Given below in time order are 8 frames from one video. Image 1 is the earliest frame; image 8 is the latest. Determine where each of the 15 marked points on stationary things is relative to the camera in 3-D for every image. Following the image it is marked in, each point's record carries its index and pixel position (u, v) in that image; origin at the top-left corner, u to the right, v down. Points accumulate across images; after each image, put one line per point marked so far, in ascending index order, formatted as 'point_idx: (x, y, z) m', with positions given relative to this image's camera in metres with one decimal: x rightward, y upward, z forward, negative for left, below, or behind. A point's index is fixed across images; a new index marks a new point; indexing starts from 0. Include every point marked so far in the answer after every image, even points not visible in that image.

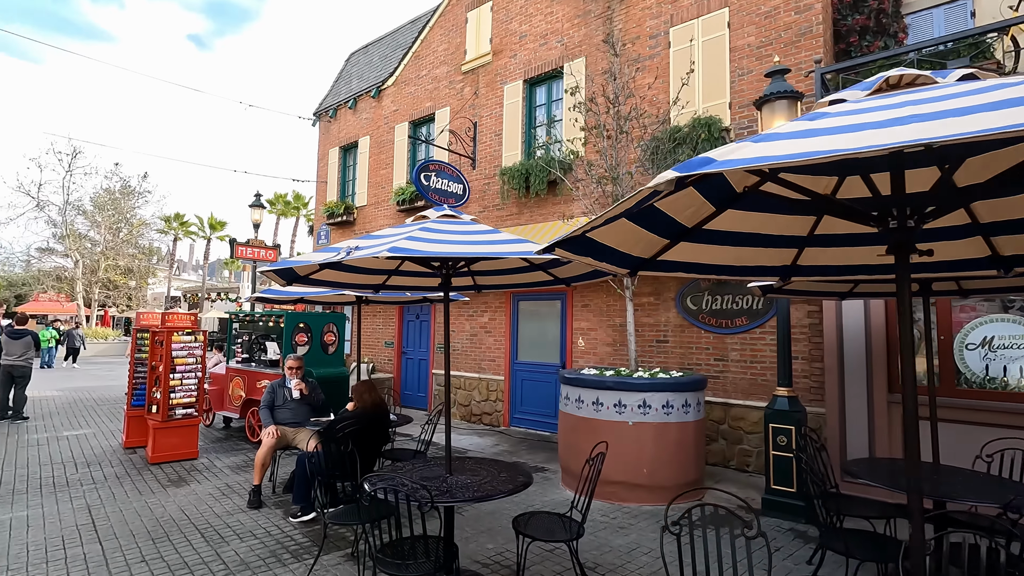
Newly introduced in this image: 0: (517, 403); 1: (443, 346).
0: (+0.1, -1.9, +9.0) m
1: (-1.3, -1.1, +10.2) m
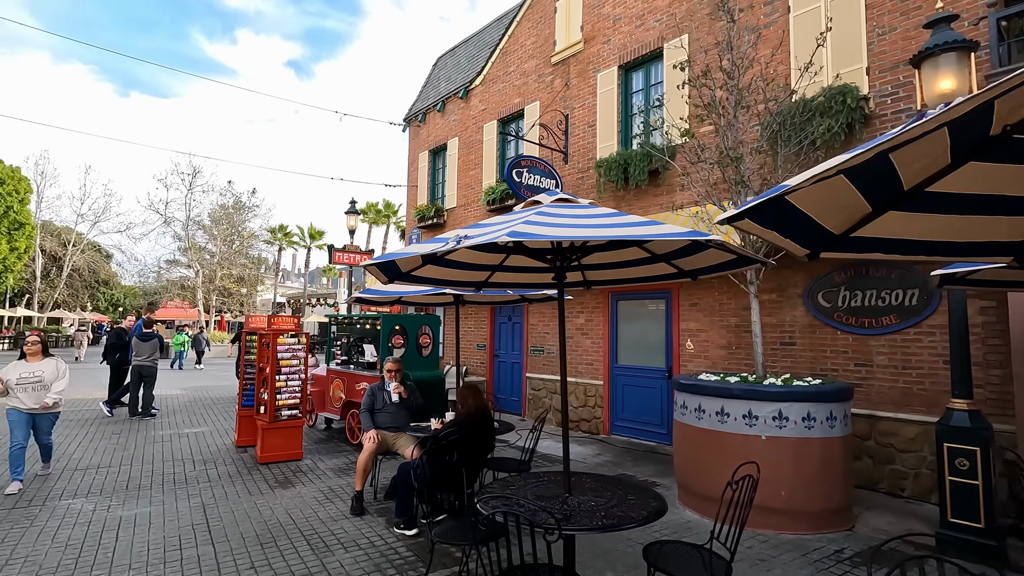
0: (+1.7, -1.9, +8.4) m
1: (+0.5, -1.1, +9.9) m
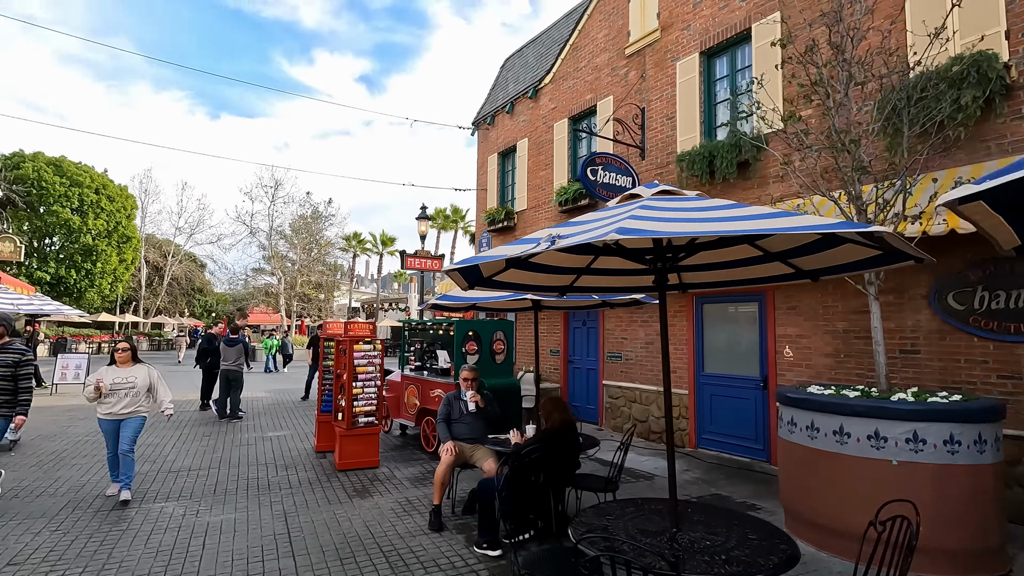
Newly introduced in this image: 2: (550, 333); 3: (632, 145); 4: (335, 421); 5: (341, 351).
0: (+2.8, -2.0, +7.8) m
1: (+1.8, -1.2, +9.4) m
2: (+0.8, -0.9, +10.9) m
3: (+2.0, +2.4, +9.1) m
4: (-2.3, -1.8, +7.0) m
5: (-2.3, -0.9, +7.2) m
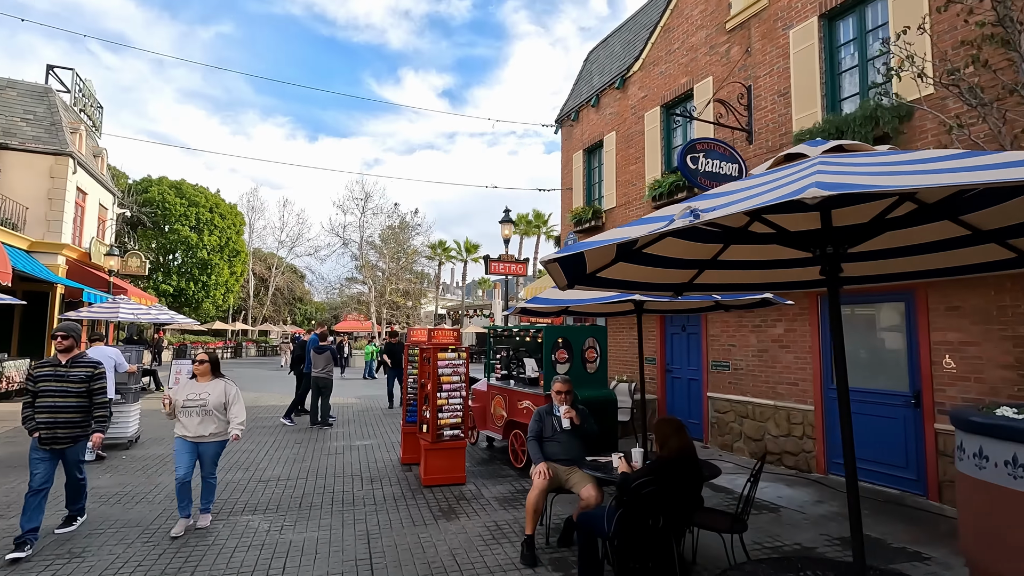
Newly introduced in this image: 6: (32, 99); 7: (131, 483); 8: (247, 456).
0: (+4.0, -1.9, +6.6) m
1: (+3.3, -1.2, +8.4) m
2: (+2.5, -1.0, +10.0) m
3: (+3.4, +2.4, +8.1) m
4: (-1.2, -1.8, +6.7) m
5: (-1.1, -0.9, +6.8) m
6: (-14.8, +5.9, +16.5) m
7: (-4.5, -2.3, +6.3) m
8: (-3.8, -2.4, +7.6) m
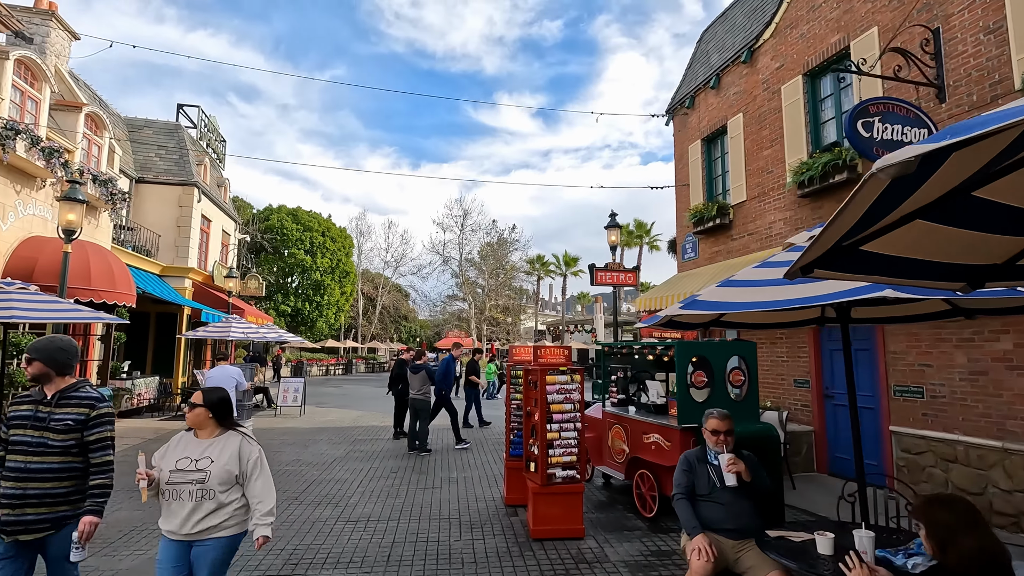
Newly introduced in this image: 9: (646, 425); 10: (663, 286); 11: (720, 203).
0: (+5.3, -1.9, +4.6) m
1: (+4.8, -1.2, +6.5) m
2: (+4.3, -1.1, +8.2) m
3: (+4.8, +2.4, +6.3) m
4: (+0.2, -1.9, +5.6) m
5: (+0.2, -1.0, +5.7) m
6: (-11.7, +5.2, +17.9) m
7: (-3.2, -2.5, +5.7) m
8: (-2.2, -2.6, +6.9) m
9: (+1.5, -1.6, +6.1) m
10: (+3.4, +0.1, +11.8) m
11: (+3.9, +1.6, +9.9) m
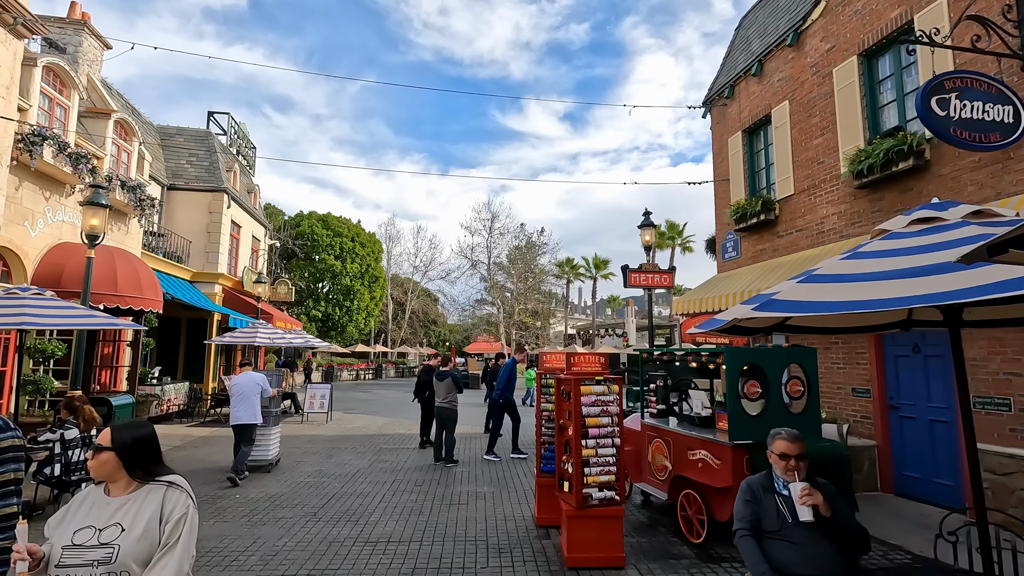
0: (+5.5, -1.9, +3.8) m
1: (+5.1, -1.2, +5.7) m
2: (+4.8, -1.1, +7.5) m
3: (+5.1, +2.4, +5.5) m
4: (+0.5, -1.9, +5.1) m
5: (+0.5, -1.0, +5.2) m
6: (-10.7, +5.0, +18.1) m
7: (-2.9, -2.5, +5.4) m
8: (-1.9, -2.7, +6.5) m
9: (+1.9, -1.6, +5.5) m
10: (+4.0, 0.0, +11.1) m
11: (+4.4, +1.6, +9.2) m
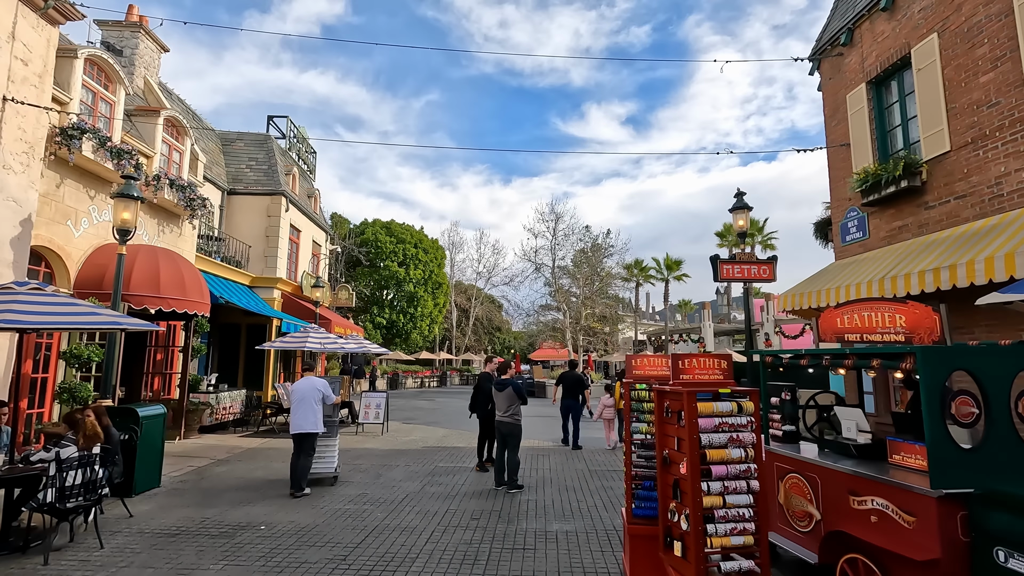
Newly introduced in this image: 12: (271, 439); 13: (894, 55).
0: (+5.9, -1.6, +1.7) m
1: (+5.7, -1.0, +3.6) m
2: (+5.6, -0.8, +5.4) m
3: (+5.6, +2.7, +3.5) m
4: (+1.0, -1.8, +3.6) m
5: (+1.1, -0.9, +3.7) m
6: (-8.6, +4.8, +17.9) m
7: (-2.2, -2.4, +4.3) m
8: (-1.1, -2.6, +5.3) m
9: (+2.5, -1.4, +3.8) m
10: (+5.2, +0.2, +9.1) m
11: (+5.3, +1.8, +7.2) m
12: (-5.5, -3.4, +12.1) m
13: (+5.5, +3.4, +7.7) m
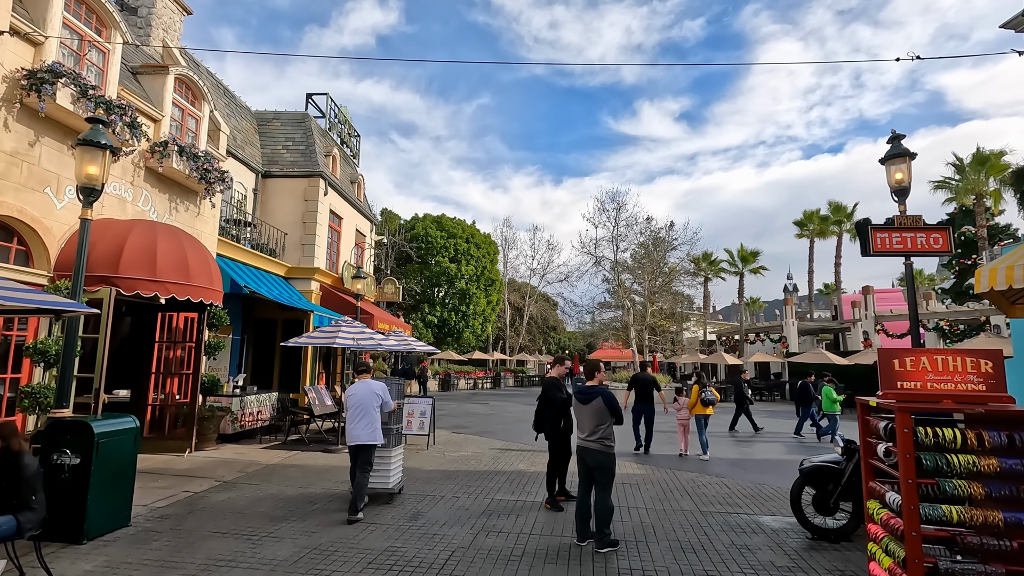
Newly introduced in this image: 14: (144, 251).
0: (+6.1, -1.2, -1.2) m
1: (+6.2, -0.6, +0.8) m
2: (+6.2, -0.5, +2.6) m
3: (+6.1, +3.0, +0.7) m
4: (+1.5, -1.4, +1.2) m
5: (+1.6, -0.5, +1.3) m
6: (-6.8, +5.0, +16.4) m
7: (-1.6, -2.1, +2.2) m
8: (-0.4, -2.2, +3.1) m
9: (+3.0, -1.0, +1.3) m
10: (+6.2, +0.5, +6.3) m
11: (+6.1, +2.1, +4.4) m
12: (-4.1, -3.2, +10.3) m
13: (+6.4, +3.8, +4.9) m
14: (-5.4, +0.5, +7.8) m
